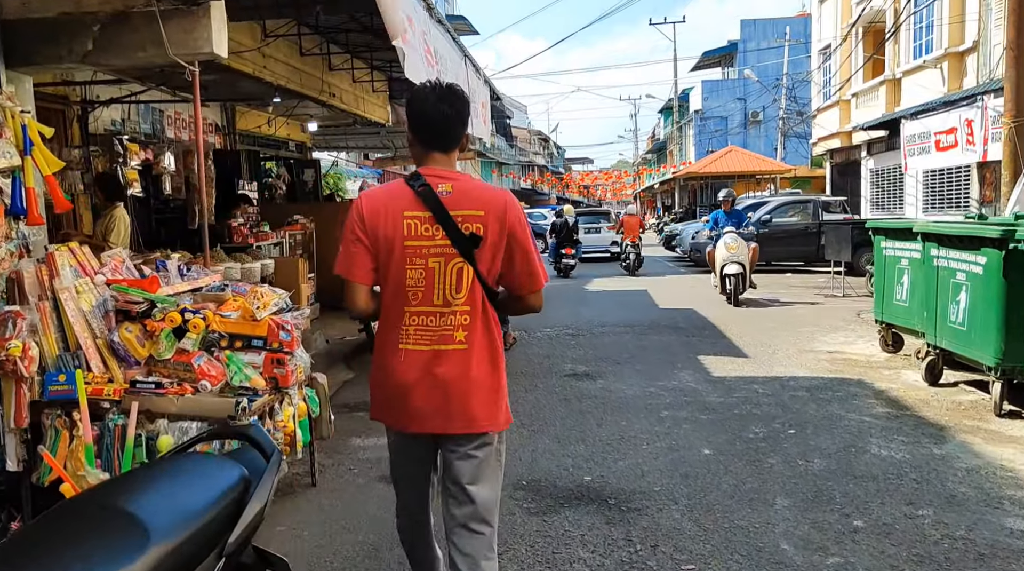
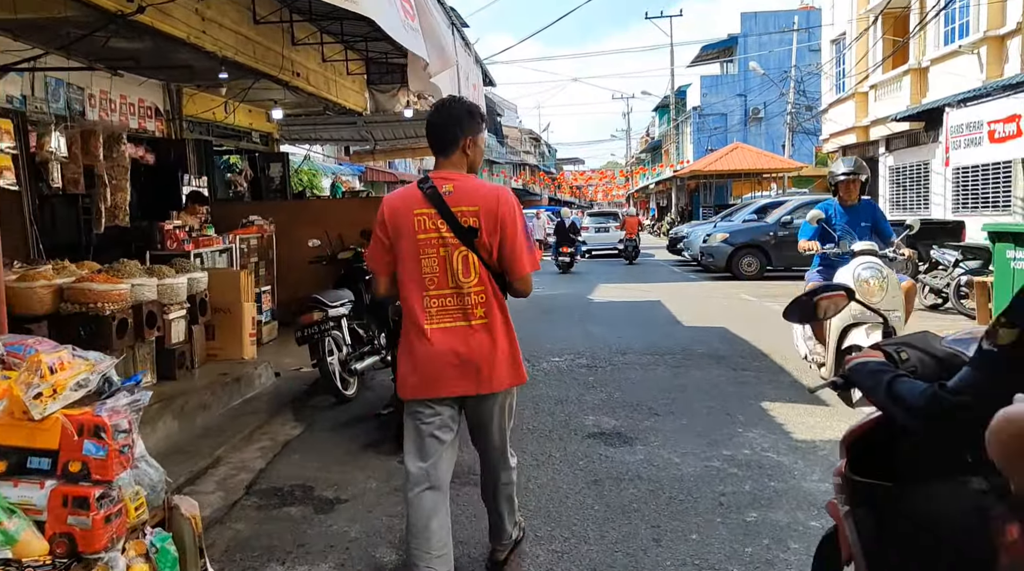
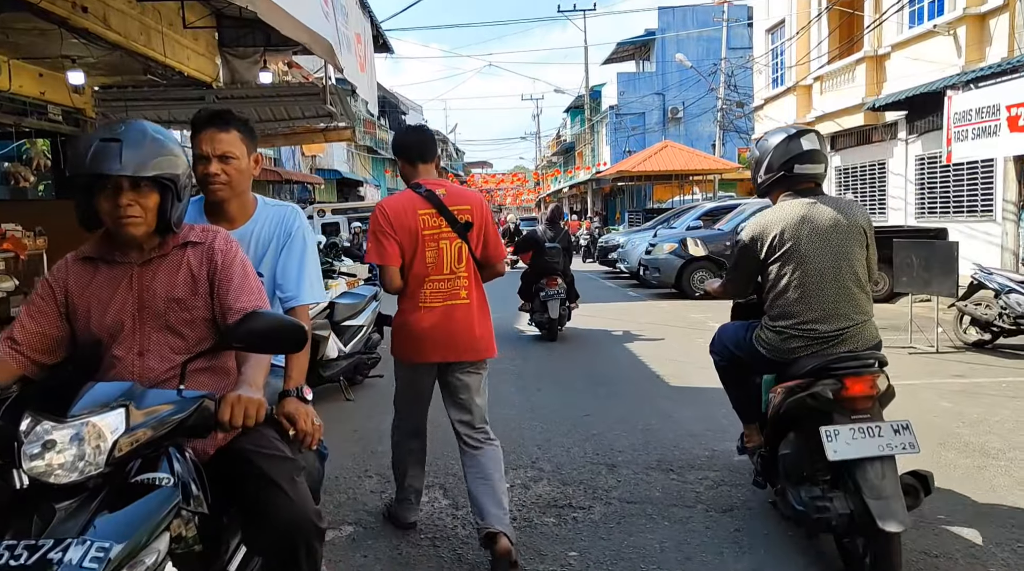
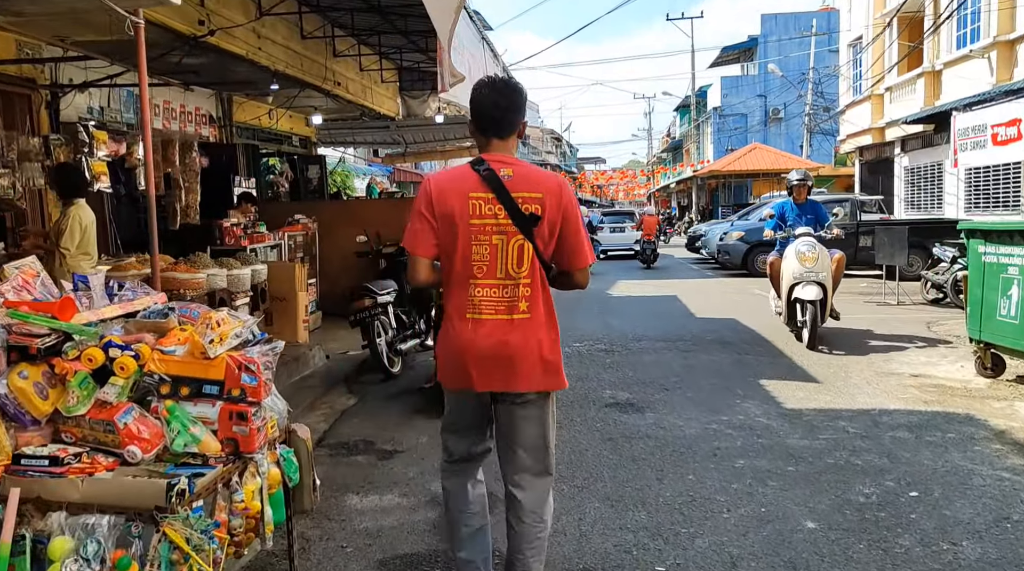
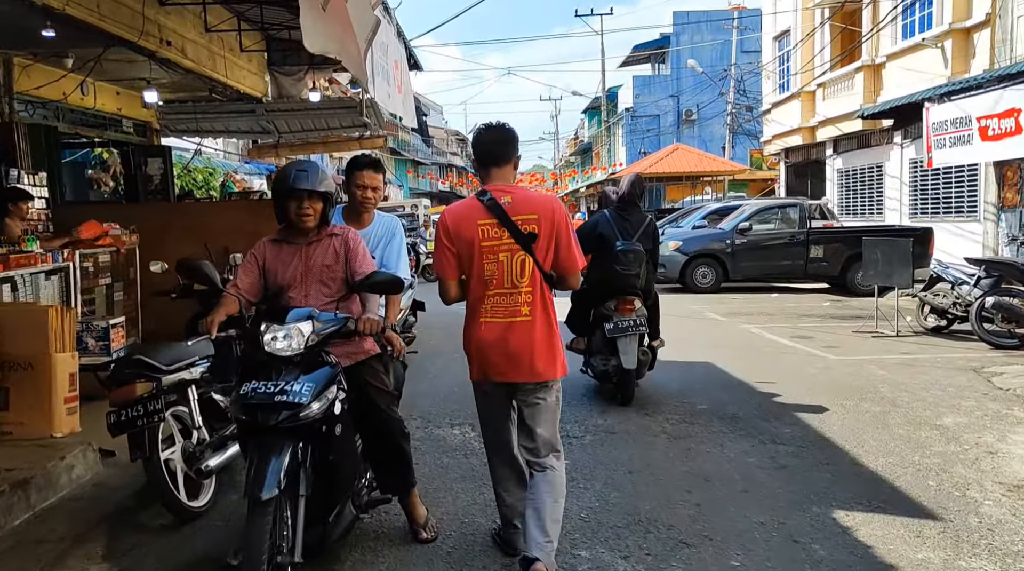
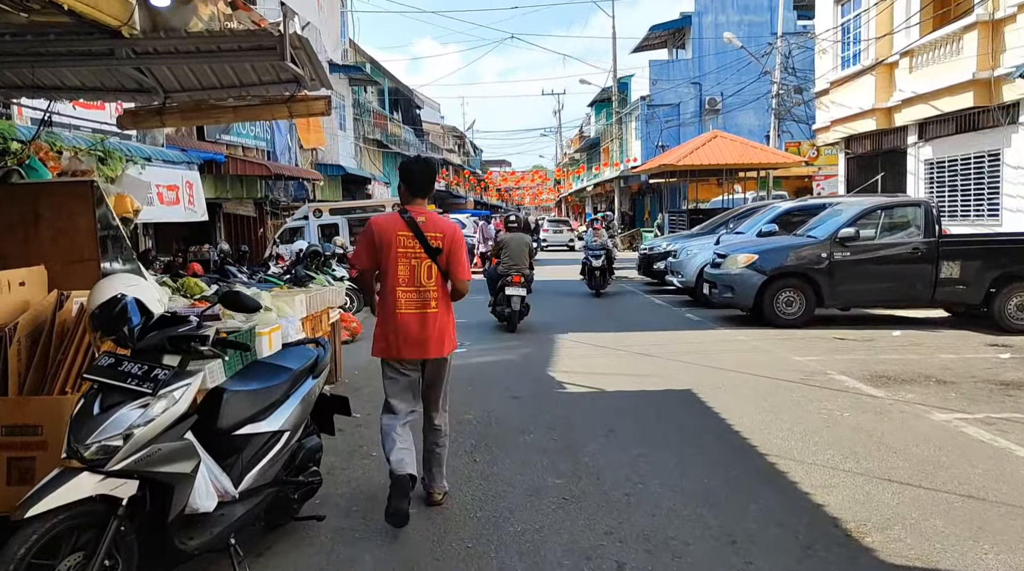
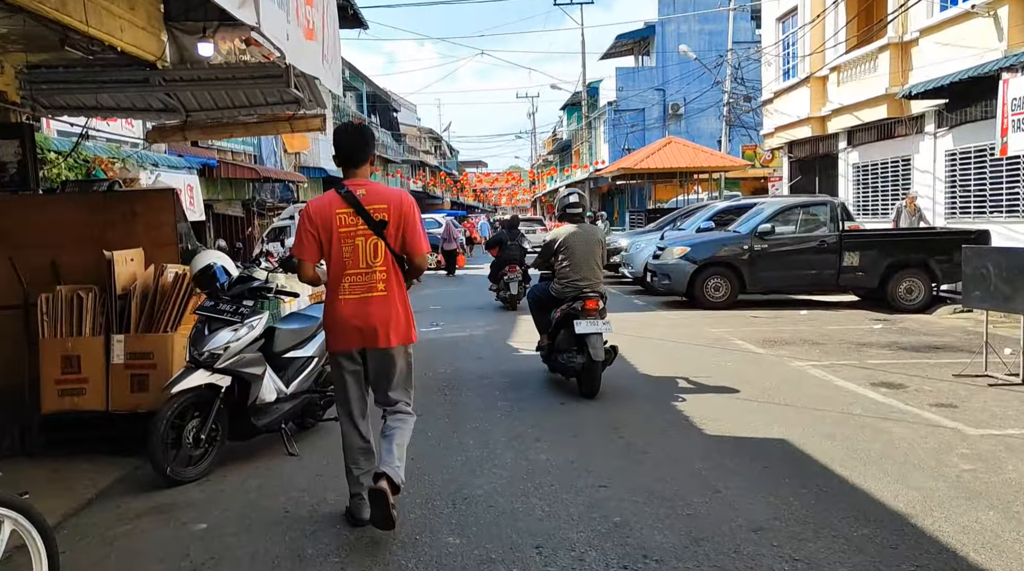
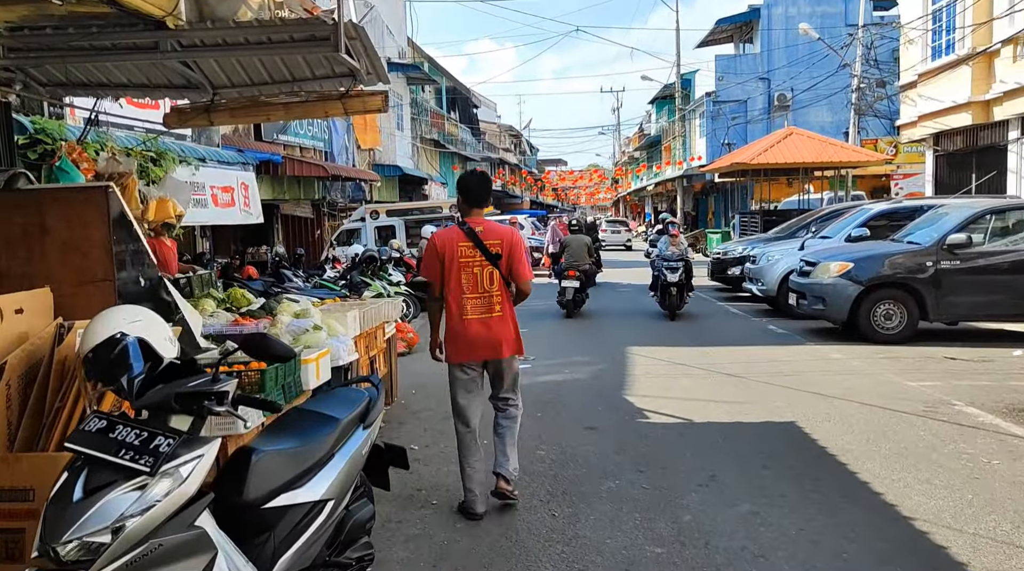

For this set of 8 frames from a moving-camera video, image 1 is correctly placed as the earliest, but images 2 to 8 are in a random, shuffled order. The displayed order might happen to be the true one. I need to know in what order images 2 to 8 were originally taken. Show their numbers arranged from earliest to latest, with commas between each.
4, 2, 5, 3, 7, 6, 8
